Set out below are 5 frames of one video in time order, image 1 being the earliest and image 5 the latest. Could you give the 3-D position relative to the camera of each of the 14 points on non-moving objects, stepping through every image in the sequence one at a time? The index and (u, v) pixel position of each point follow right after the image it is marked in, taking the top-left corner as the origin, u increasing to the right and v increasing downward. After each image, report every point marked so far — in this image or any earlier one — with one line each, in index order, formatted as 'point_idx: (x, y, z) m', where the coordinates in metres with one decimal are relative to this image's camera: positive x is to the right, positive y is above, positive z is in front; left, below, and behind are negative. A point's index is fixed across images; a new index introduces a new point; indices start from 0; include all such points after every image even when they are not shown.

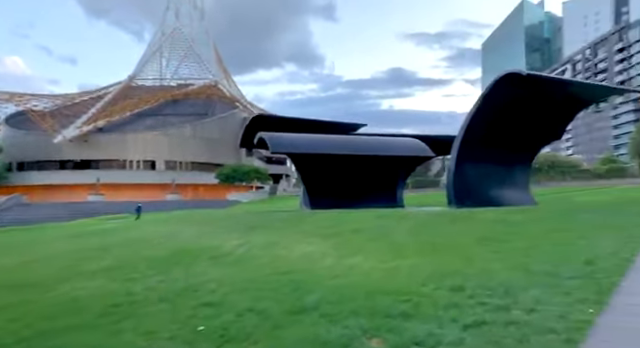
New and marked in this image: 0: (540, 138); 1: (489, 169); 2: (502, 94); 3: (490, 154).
0: (+10.7, +1.8, +18.0) m
1: (+8.3, +0.2, +18.6) m
2: (+7.8, +3.3, +16.0) m
3: (+8.2, +1.0, +18.2) m
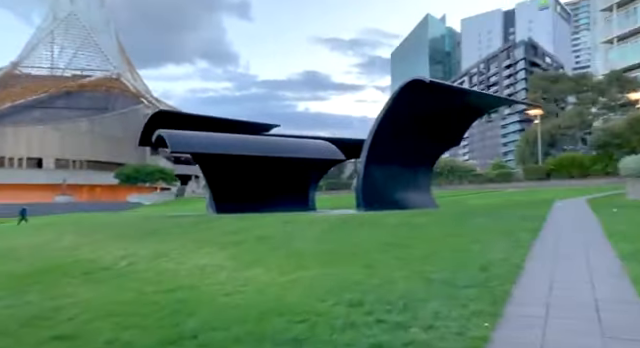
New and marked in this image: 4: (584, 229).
0: (+6.3, +1.5, +18.9) m
1: (+3.8, +0.1, +19.0) m
2: (+3.9, +3.1, +16.3) m
3: (+3.8, +0.8, +18.6) m
4: (+6.5, -1.4, +9.4) m
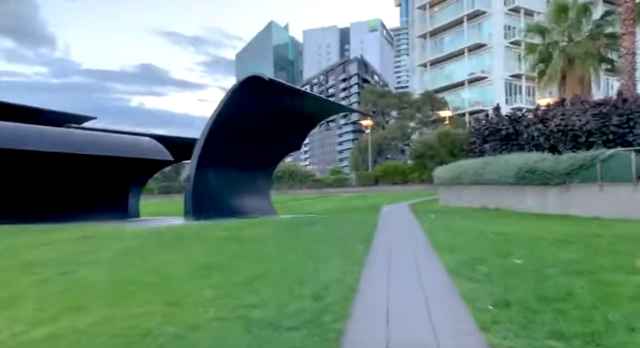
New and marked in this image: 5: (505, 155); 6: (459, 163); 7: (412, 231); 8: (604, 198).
0: (-1.6, +1.3, +18.1) m
1: (-4.0, -0.1, +17.2) m
2: (-2.8, +2.9, +14.8) m
3: (-3.8, +0.6, +16.8) m
4: (+2.2, -1.6, +9.4) m
5: (+7.2, +0.7, +14.7) m
6: (+6.1, +0.5, +16.7) m
7: (+2.5, -1.5, +10.5) m
8: (+8.8, -0.7, +11.8) m
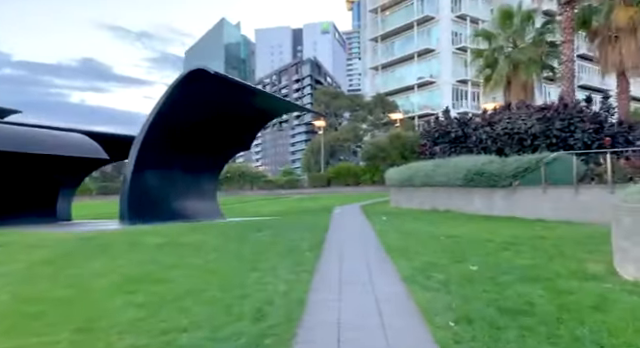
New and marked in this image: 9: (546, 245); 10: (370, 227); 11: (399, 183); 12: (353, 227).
0: (-3.9, +1.3, +17.1) m
1: (-6.1, -0.2, +15.9) m
2: (-4.6, +2.9, +13.7) m
3: (-5.9, +0.6, +15.6) m
4: (+1.0, -1.6, +8.9) m
5: (+5.3, +0.6, +14.8) m
6: (+3.9, +0.4, +16.7) m
7: (+1.2, -1.6, +10.1) m
8: (+7.3, -0.8, +12.1) m
9: (+4.4, -1.4, +7.5) m
10: (+1.5, -1.6, +11.6) m
11: (+3.6, -0.5, +17.4) m
12: (+1.0, -1.6, +11.7) m
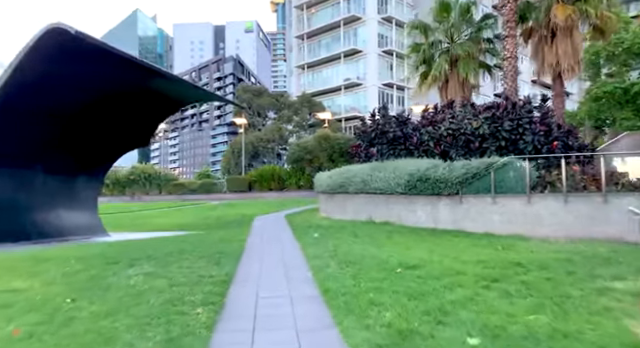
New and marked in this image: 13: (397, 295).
0: (-6.9, +1.1, +13.4) m
1: (-8.9, -0.3, +11.7) m
2: (-7.0, +2.8, +9.9) m
3: (-8.6, +0.5, +11.5) m
4: (-0.5, -1.7, +6.3) m
5: (+2.5, +0.4, +12.9) m
6: (+0.9, +0.2, +14.5) m
7: (-0.6, -1.7, +7.5) m
8: (+5.0, -1.0, +10.7) m
9: (+3.1, -1.5, +5.6) m
10: (-0.5, -1.7, +9.0) m
11: (+0.4, -0.6, +15.1) m
12: (-1.1, -1.8, +9.0) m
13: (+1.0, -1.6, +4.8) m
